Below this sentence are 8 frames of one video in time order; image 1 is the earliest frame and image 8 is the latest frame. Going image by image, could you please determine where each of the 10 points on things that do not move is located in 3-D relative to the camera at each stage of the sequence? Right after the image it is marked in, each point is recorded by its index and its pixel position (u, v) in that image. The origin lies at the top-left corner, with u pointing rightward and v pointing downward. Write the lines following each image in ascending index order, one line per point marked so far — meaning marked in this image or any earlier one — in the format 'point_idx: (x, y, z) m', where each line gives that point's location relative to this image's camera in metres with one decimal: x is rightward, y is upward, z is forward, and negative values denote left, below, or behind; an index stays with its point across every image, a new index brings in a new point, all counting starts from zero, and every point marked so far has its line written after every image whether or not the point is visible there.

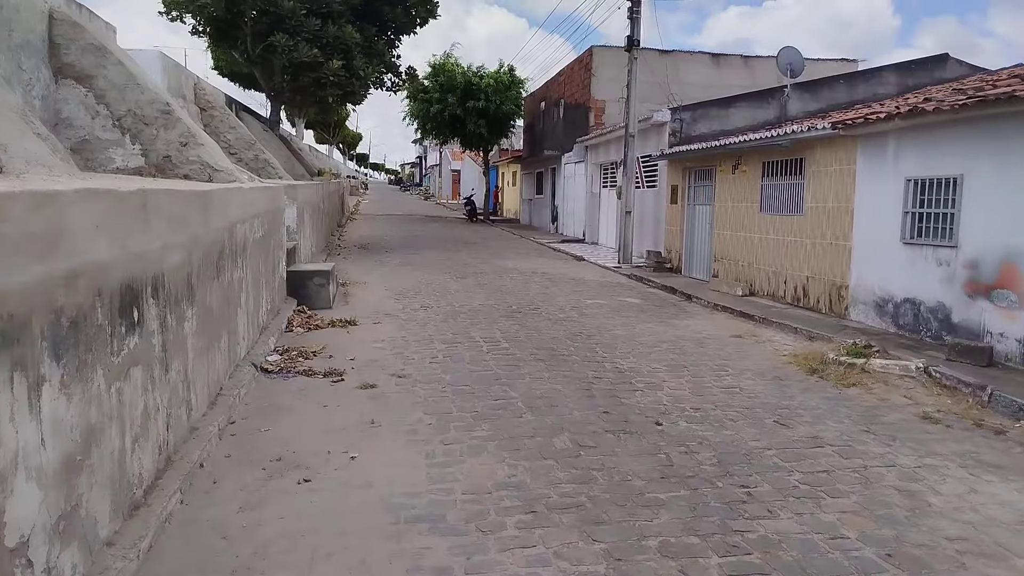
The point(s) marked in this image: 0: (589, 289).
0: (+1.3, 0.0, +11.7) m
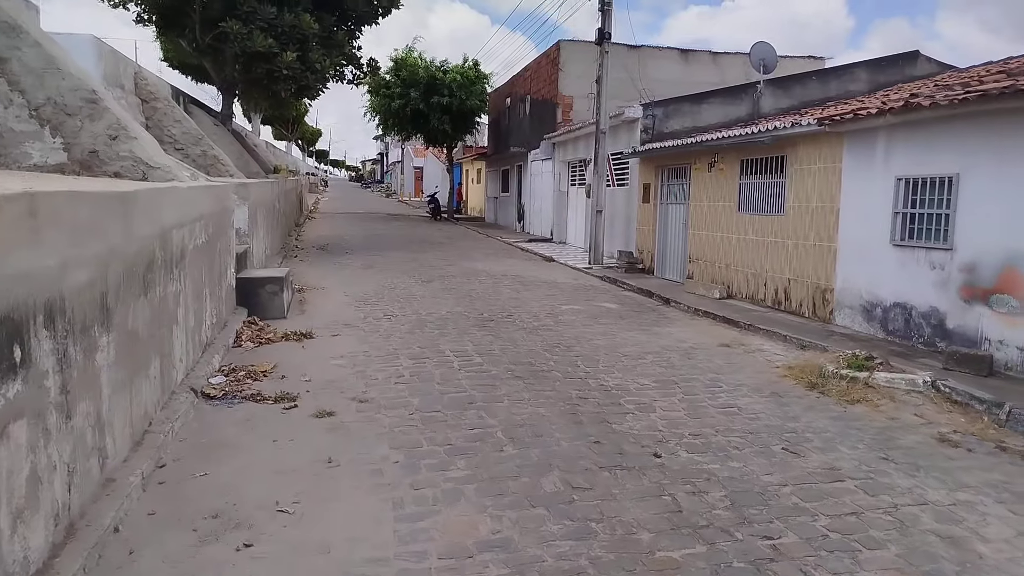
0: (+0.8, -0.1, +11.1) m
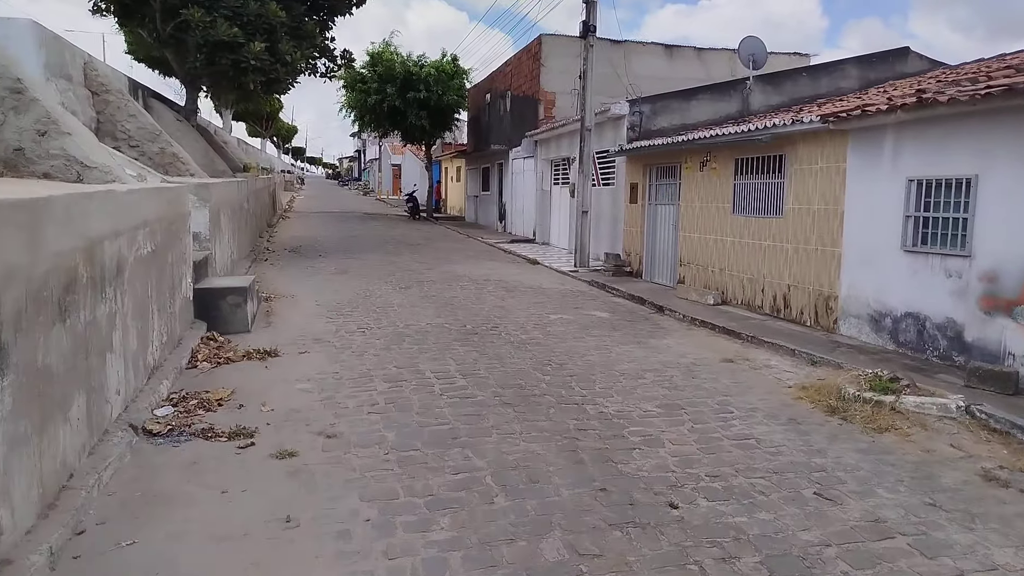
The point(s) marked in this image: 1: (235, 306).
0: (+0.6, -0.2, +10.4) m
1: (-3.0, -0.2, +7.7) m
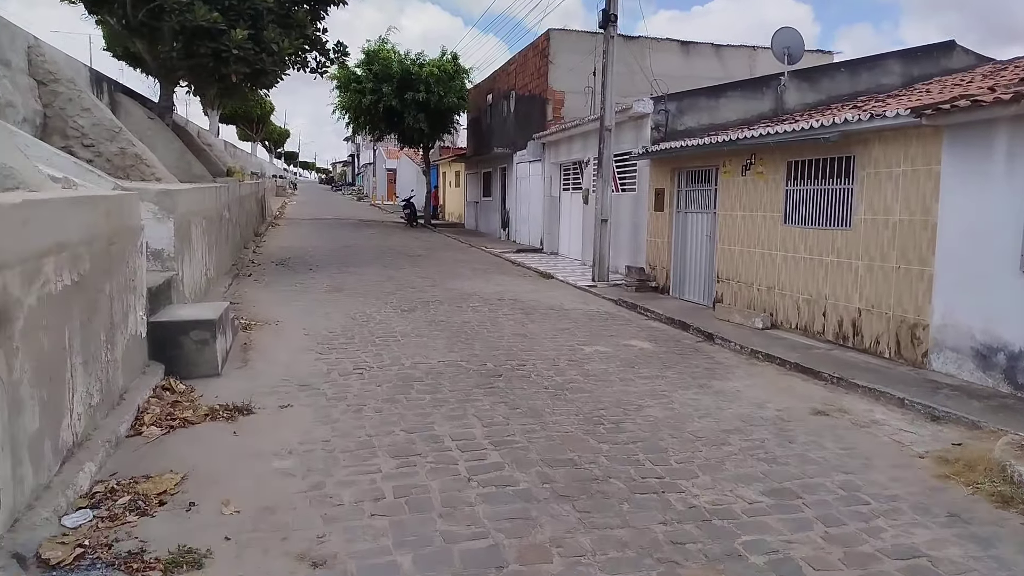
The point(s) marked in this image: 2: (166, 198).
0: (+0.8, -0.5, +9.0) m
1: (-2.7, -0.5, +6.1) m
2: (-3.5, +0.9, +7.2) m
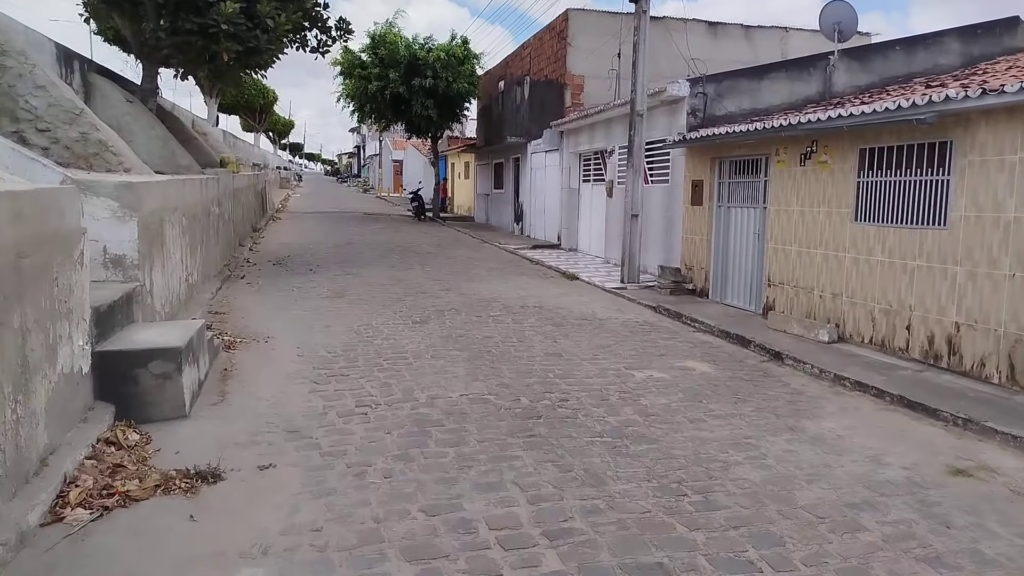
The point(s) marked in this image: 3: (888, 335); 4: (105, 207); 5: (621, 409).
0: (+1.2, -0.6, +7.6) m
1: (-2.4, -0.6, +4.9) m
2: (-3.2, +0.8, +5.9) m
3: (+4.2, -0.5, +8.0) m
4: (-3.4, +0.7, +5.8) m
5: (+0.8, -0.9, +5.4) m
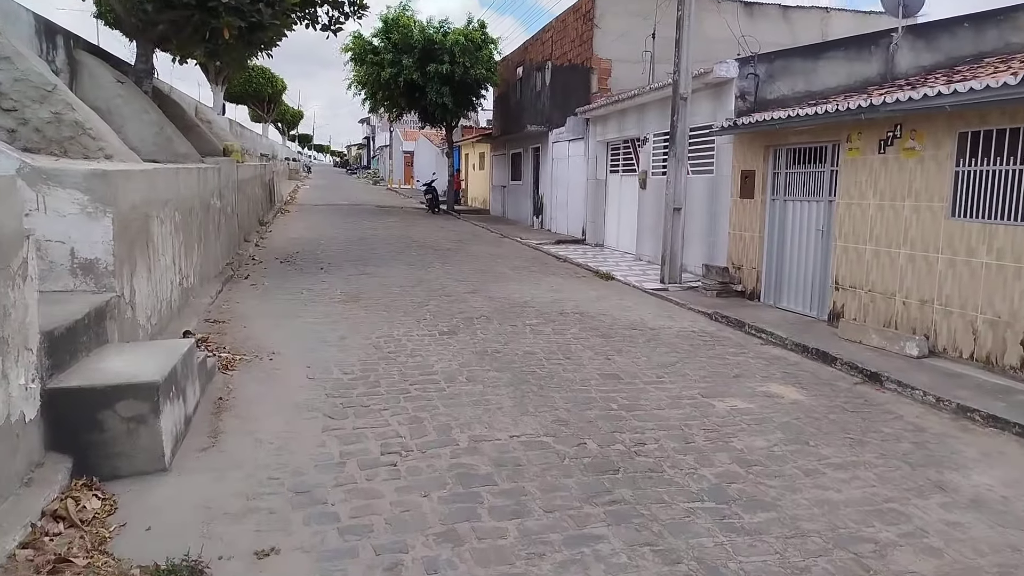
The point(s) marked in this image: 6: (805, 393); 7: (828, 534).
0: (+1.6, -0.7, +6.5) m
1: (-2.0, -0.7, +3.8) m
2: (-2.8, +0.7, +4.9) m
3: (+4.6, -0.6, +6.8) m
4: (-3.0, +0.6, +4.8) m
5: (+1.2, -1.0, +4.3) m
6: (+2.4, -0.8, +5.7) m
7: (+1.5, -1.2, +3.4) m
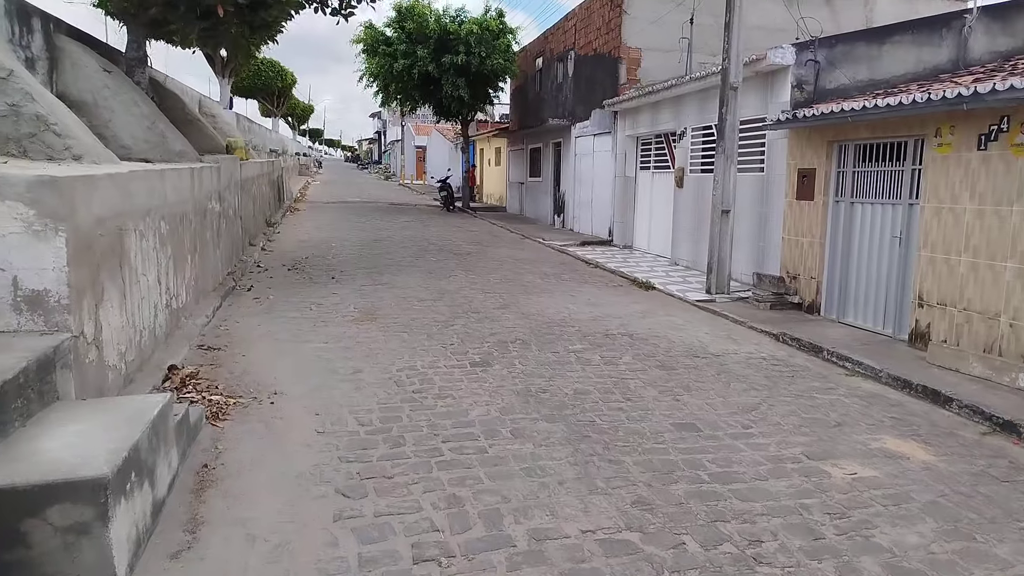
0: (+1.9, -0.9, +5.4) m
1: (-1.7, -0.9, +2.7) m
2: (-2.5, +0.5, +3.8) m
3: (+5.0, -0.8, +5.7) m
4: (-2.6, +0.4, +3.7) m
5: (+1.6, -1.2, +3.2) m
6: (+2.7, -1.0, +4.6) m
7: (+1.9, -1.4, +2.3) m
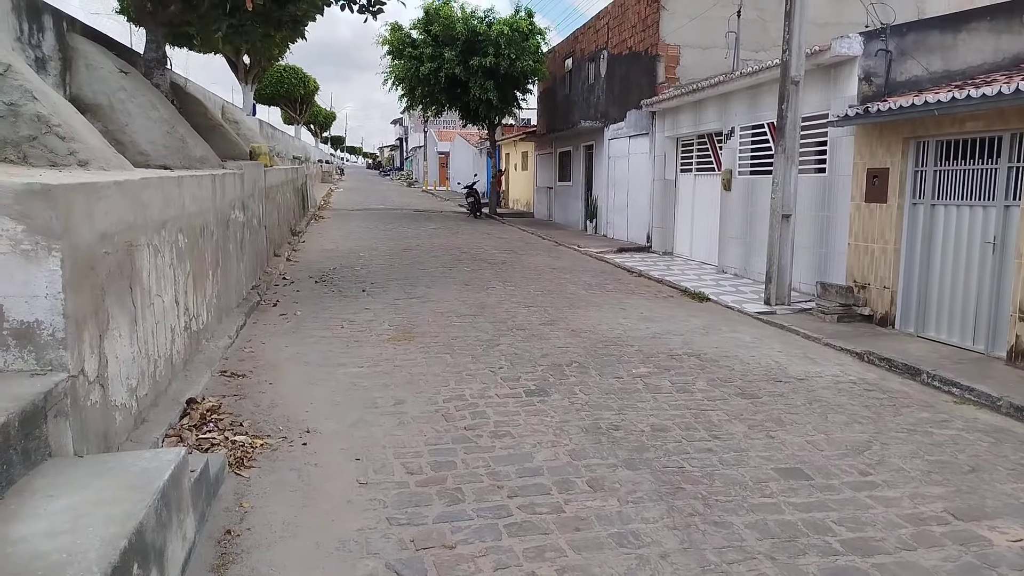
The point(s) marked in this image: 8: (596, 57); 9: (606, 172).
0: (+2.4, -1.0, +4.6) m
1: (-1.3, -1.1, +2.0) m
2: (-2.1, +0.4, +3.1) m
3: (+5.5, -0.9, +4.8) m
4: (-2.2, +0.2, +3.1) m
5: (+1.9, -1.3, +2.4) m
6: (+3.1, -1.2, +3.8) m
7: (+2.2, -1.5, +1.5) m
8: (+2.3, +6.4, +19.5) m
9: (+2.6, +3.1, +19.1) m
